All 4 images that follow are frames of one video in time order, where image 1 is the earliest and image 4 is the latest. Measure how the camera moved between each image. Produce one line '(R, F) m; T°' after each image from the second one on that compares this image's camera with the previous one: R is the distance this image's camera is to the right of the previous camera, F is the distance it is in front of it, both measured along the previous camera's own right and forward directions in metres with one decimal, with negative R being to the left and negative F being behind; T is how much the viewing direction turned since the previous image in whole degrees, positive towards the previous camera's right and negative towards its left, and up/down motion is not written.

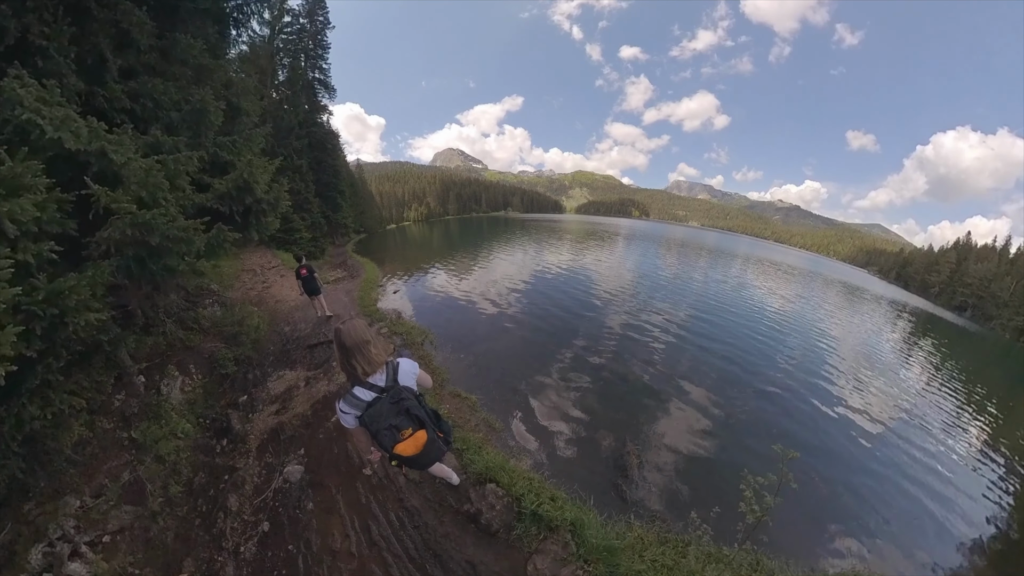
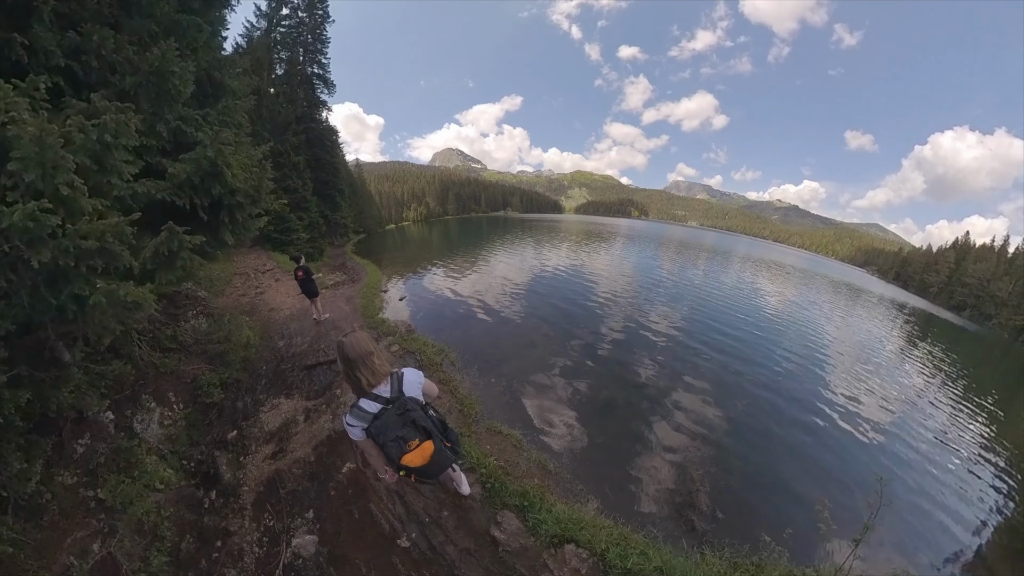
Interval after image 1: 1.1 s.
(-0.5, +0.7) m; 0°
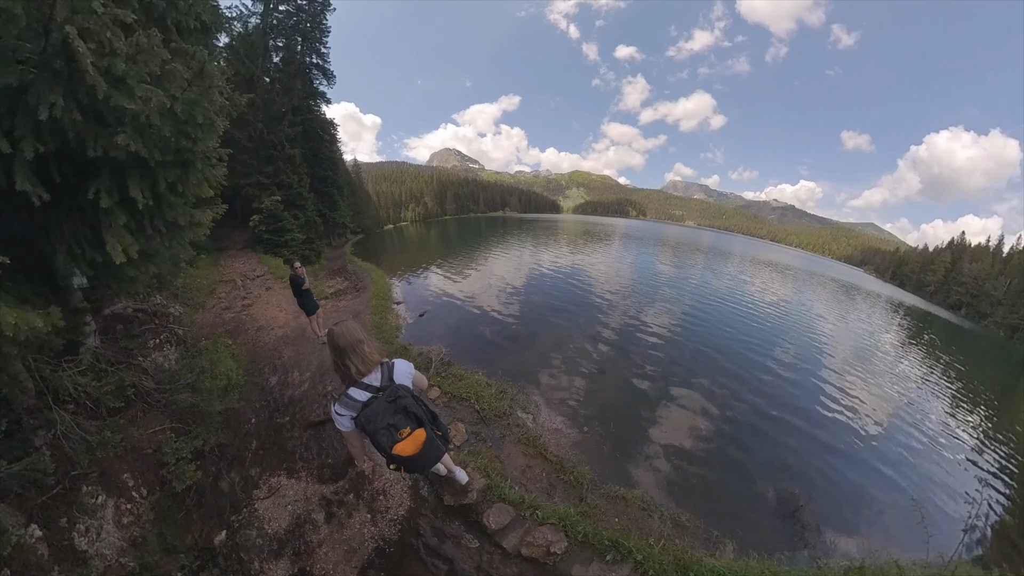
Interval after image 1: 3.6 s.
(-1.1, +1.3) m; 0°
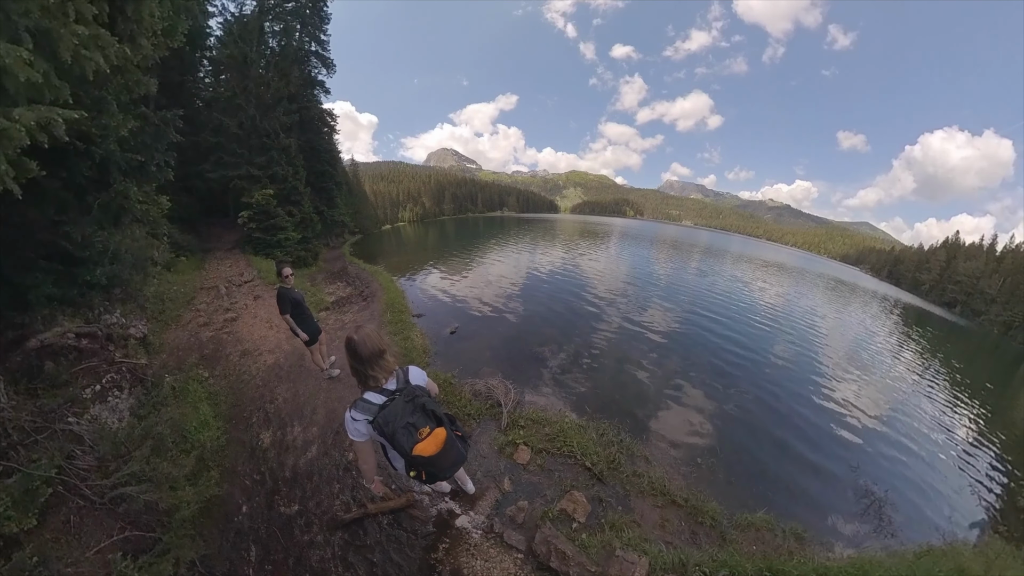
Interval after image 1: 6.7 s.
(-1.2, +1.3) m; +1°
